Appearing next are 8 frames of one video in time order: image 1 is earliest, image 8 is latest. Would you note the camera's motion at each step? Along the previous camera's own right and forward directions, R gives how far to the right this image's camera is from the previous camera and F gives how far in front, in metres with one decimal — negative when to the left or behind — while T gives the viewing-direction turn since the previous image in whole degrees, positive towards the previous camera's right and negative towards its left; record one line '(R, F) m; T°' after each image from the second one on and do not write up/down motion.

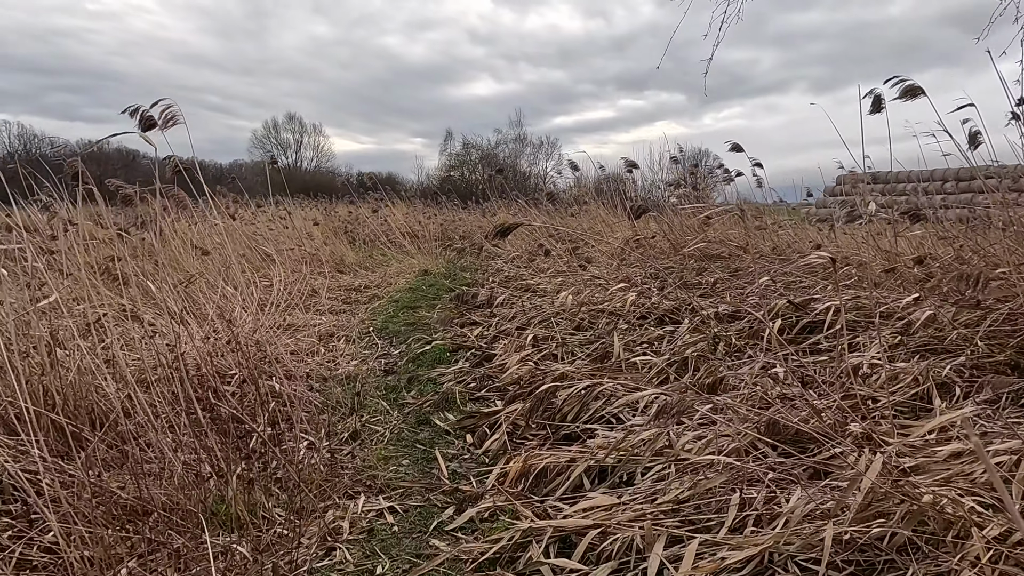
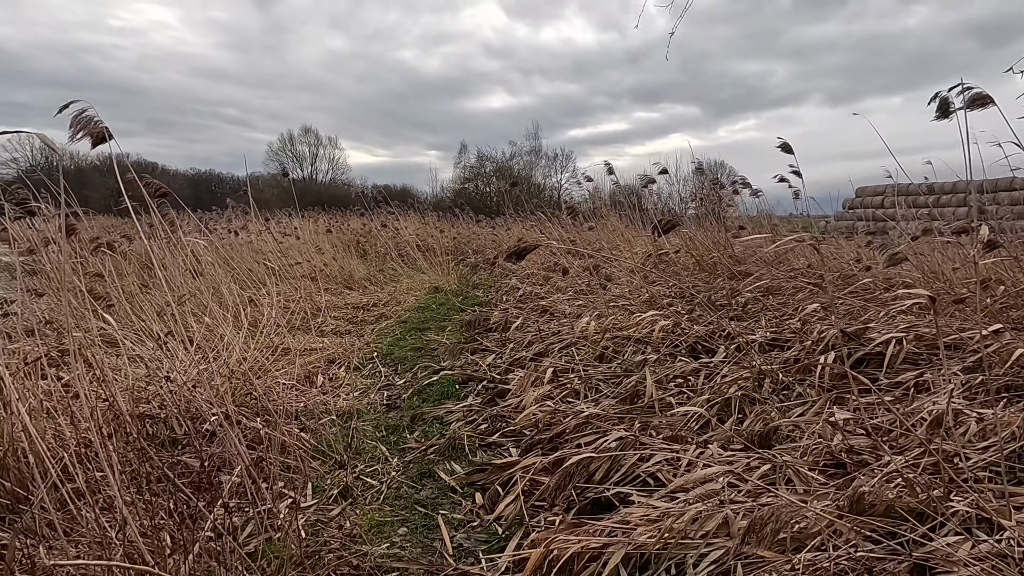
(0.0, +0.3) m; -1°
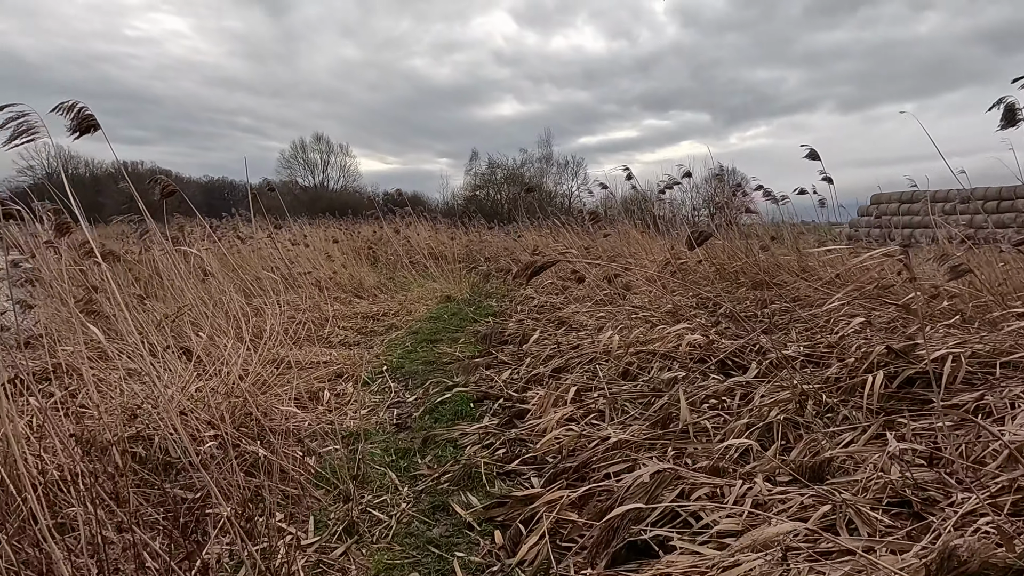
(0.0, +0.2) m; -1°
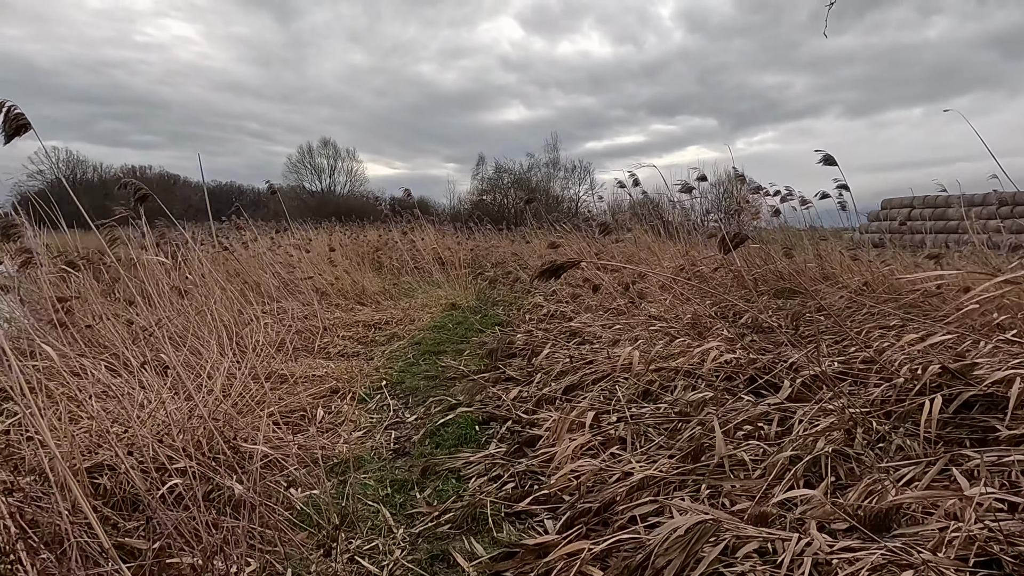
(0.0, +0.3) m; -1°
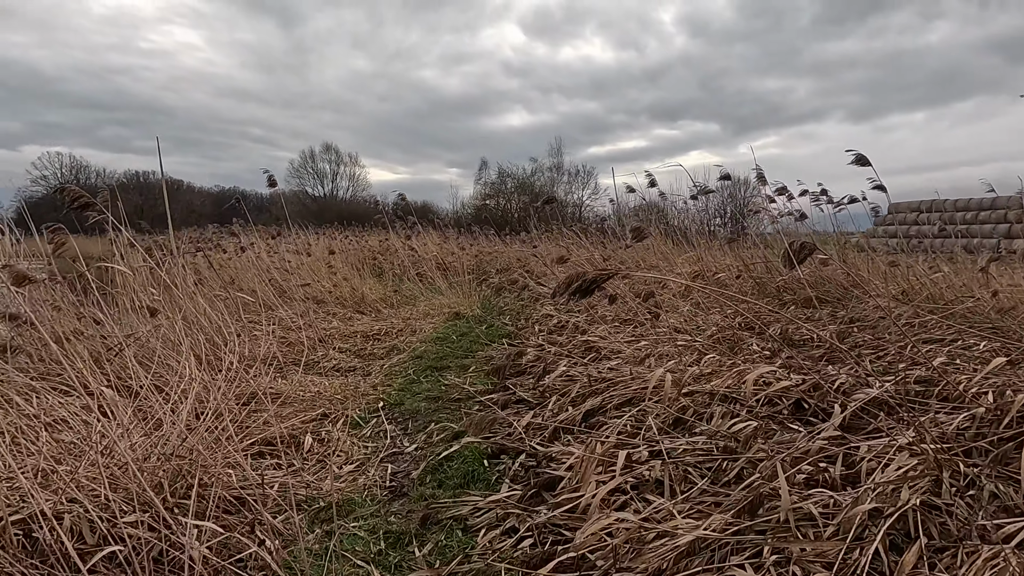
(0.0, +0.3) m; 0°
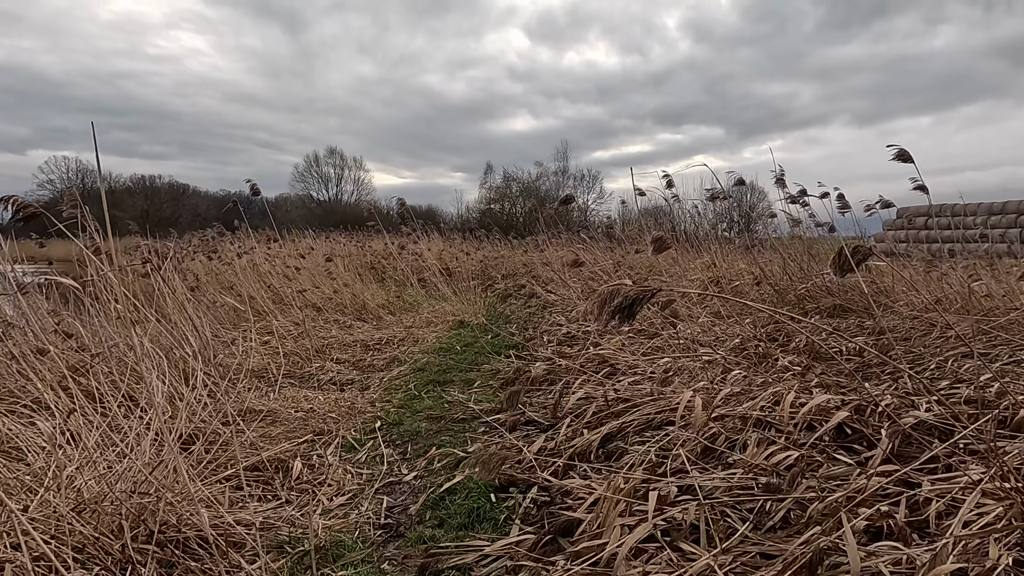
(0.0, +0.2) m; 0°
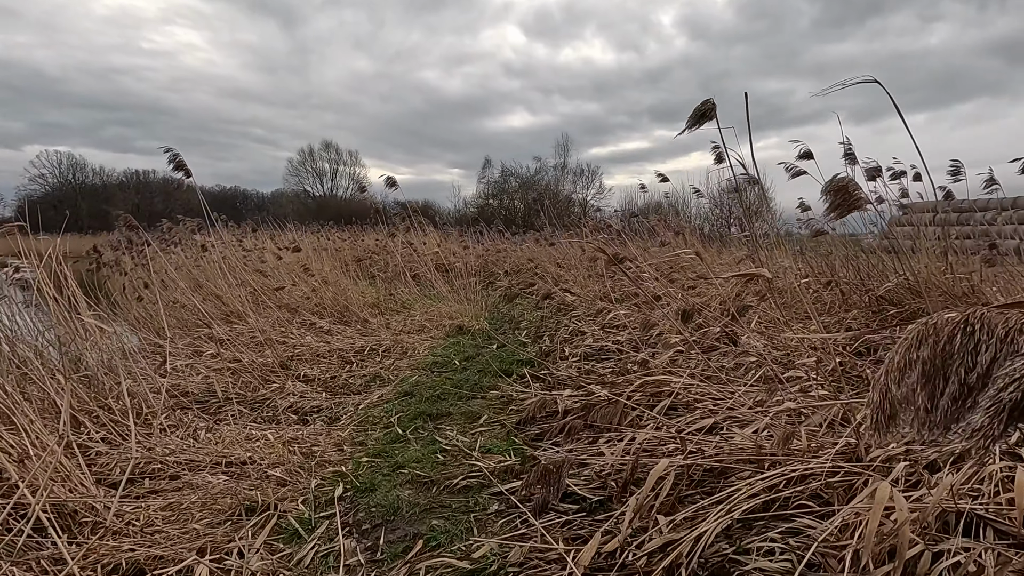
(-0.1, +0.9) m; 0°
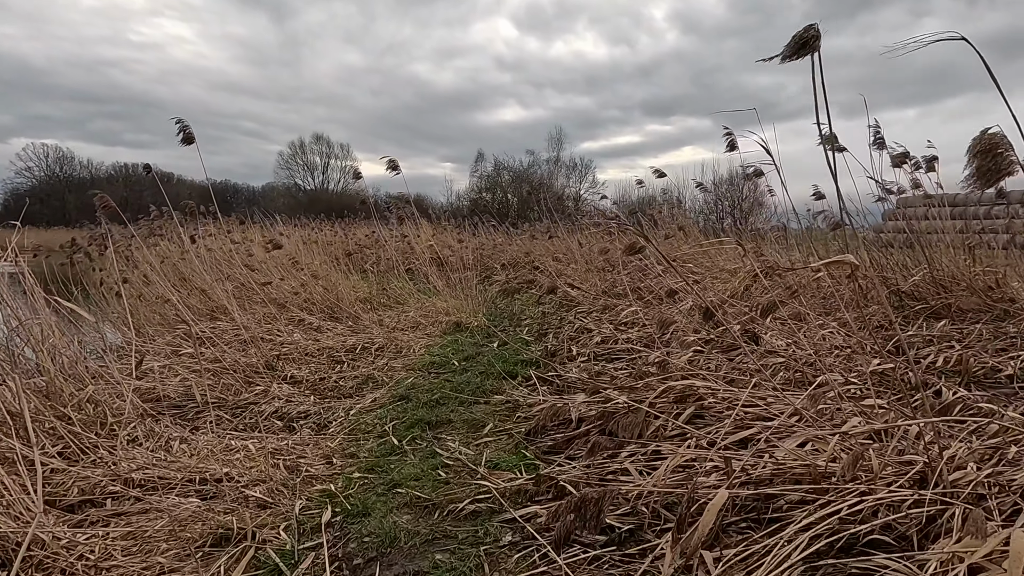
(-0.1, +0.3) m; +1°
